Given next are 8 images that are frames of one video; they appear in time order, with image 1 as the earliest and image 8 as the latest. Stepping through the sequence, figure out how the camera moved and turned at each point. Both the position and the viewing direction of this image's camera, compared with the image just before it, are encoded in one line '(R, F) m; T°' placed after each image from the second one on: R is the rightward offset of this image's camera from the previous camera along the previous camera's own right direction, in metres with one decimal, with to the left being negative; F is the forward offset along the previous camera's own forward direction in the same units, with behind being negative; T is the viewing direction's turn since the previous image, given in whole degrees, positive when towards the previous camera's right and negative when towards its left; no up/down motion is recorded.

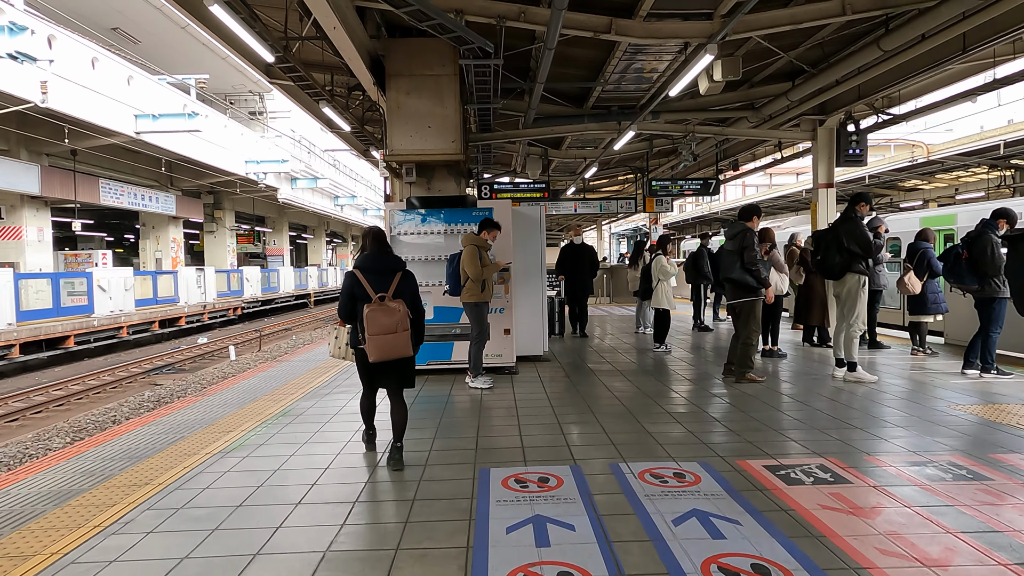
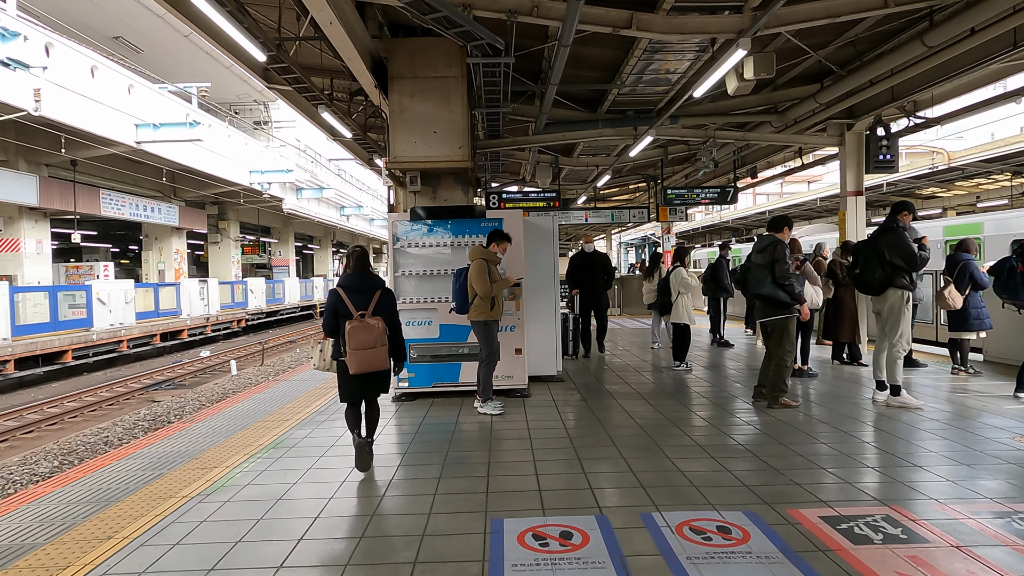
(0.0, +0.5) m; -1°
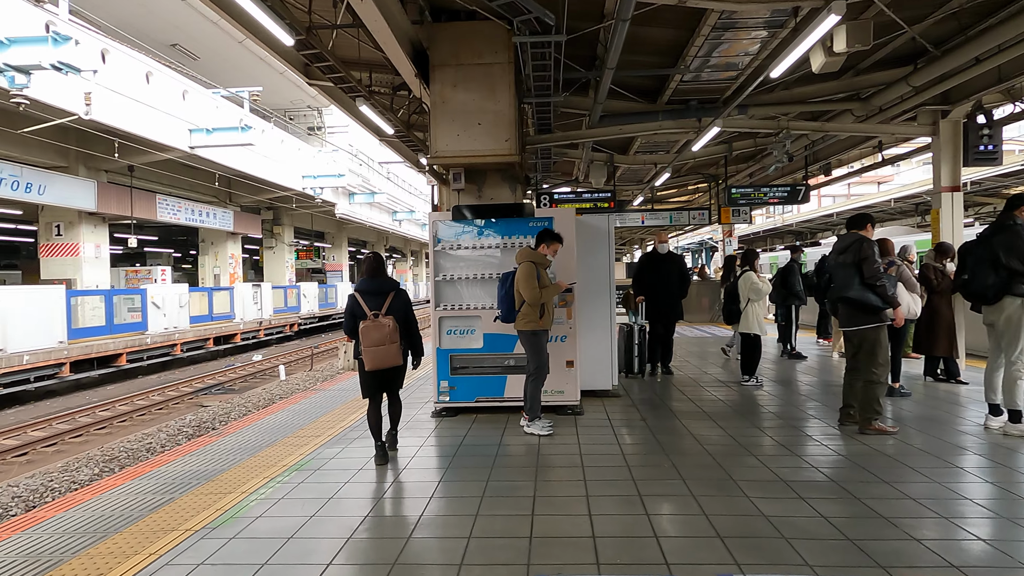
(0.0, +0.6) m; -5°
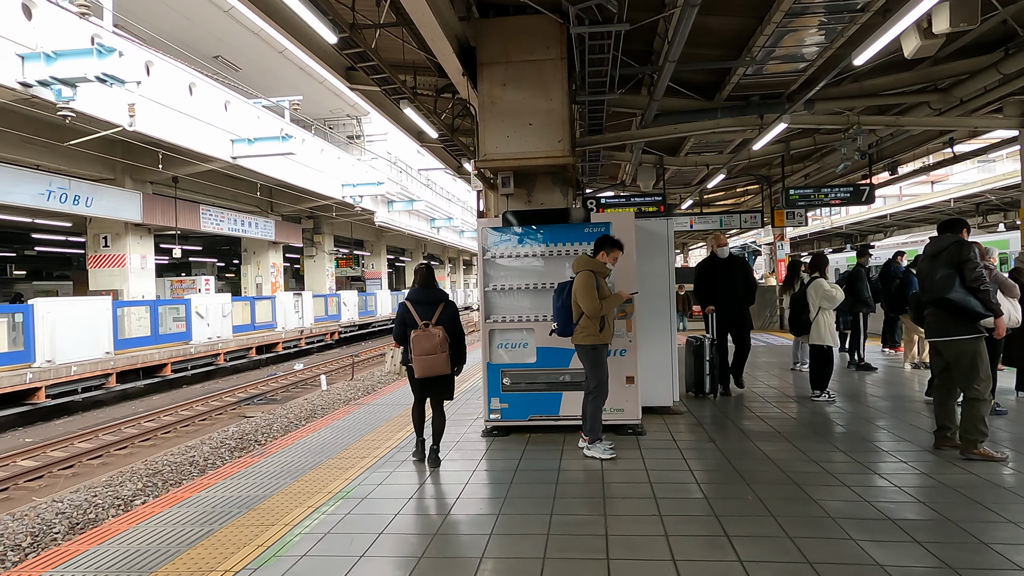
(-0.2, +0.4) m; -3°
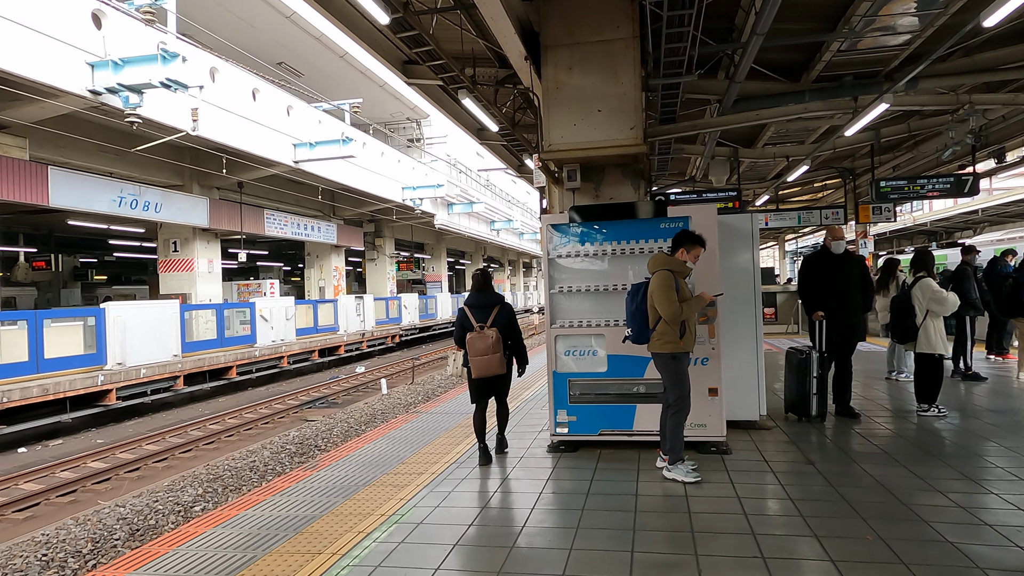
(-0.1, +0.4) m; -5°
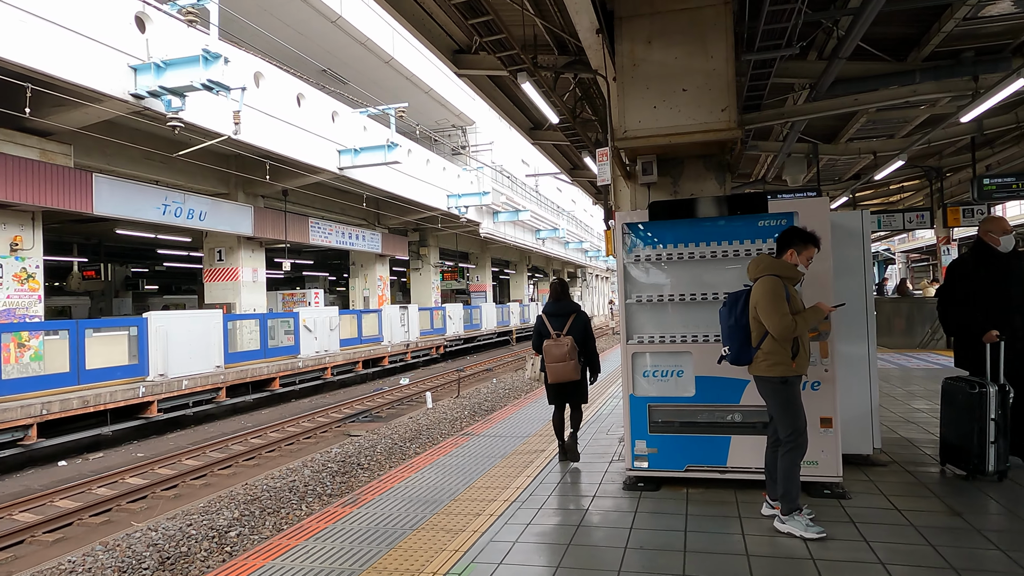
(-0.2, +0.7) m; -4°
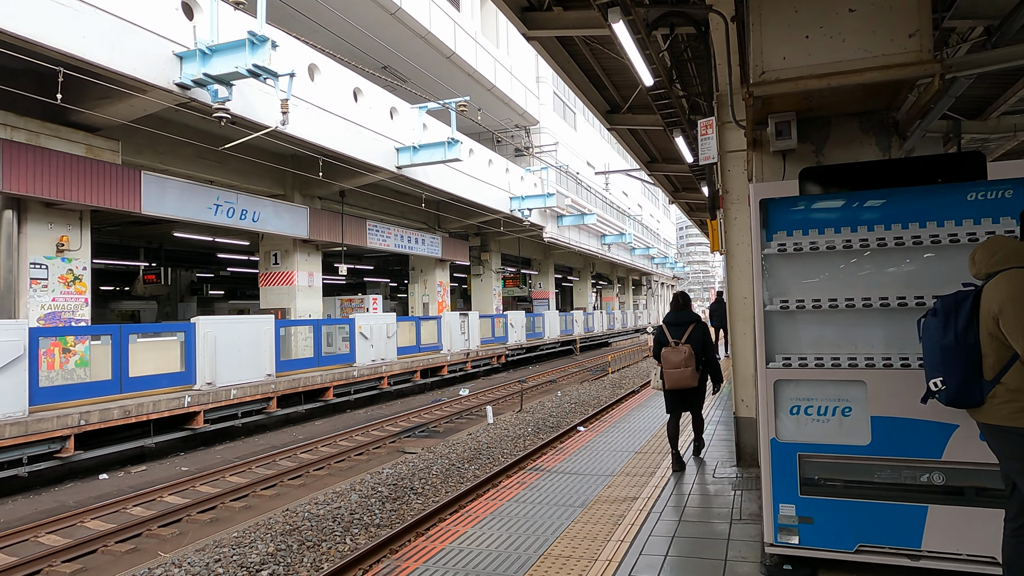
(-0.2, +1.1) m; -5°
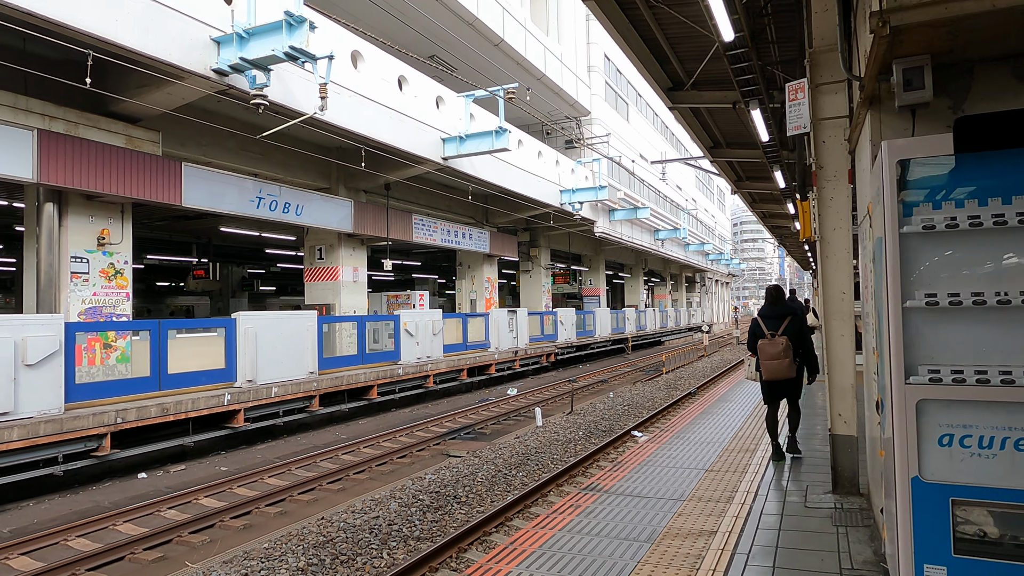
(0.0, +0.7) m; -4°
